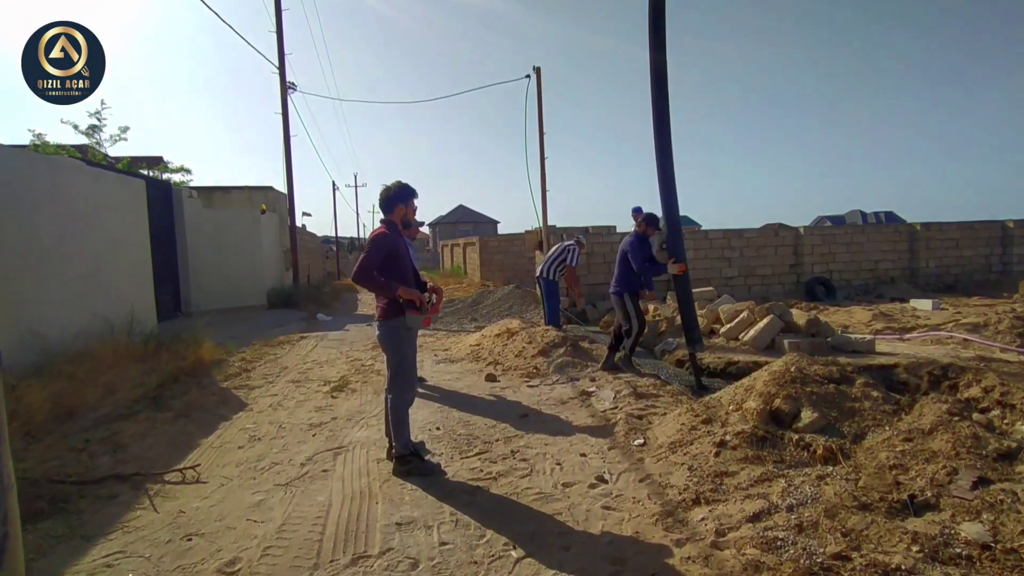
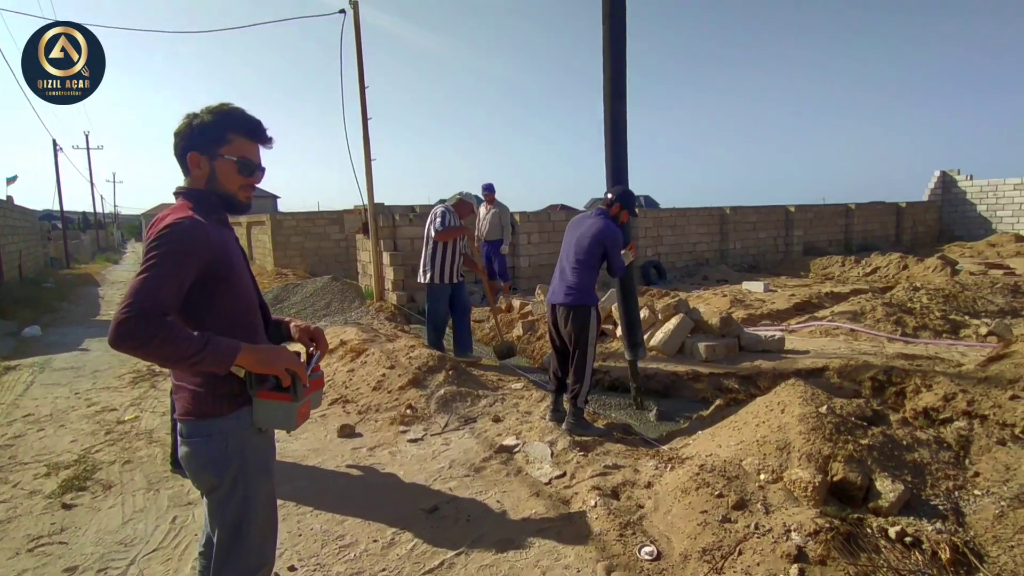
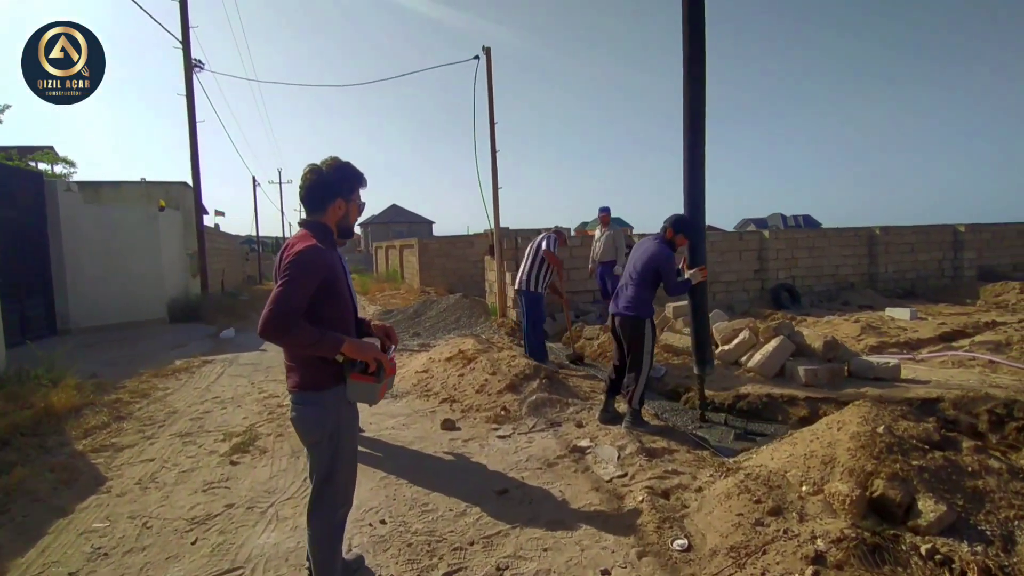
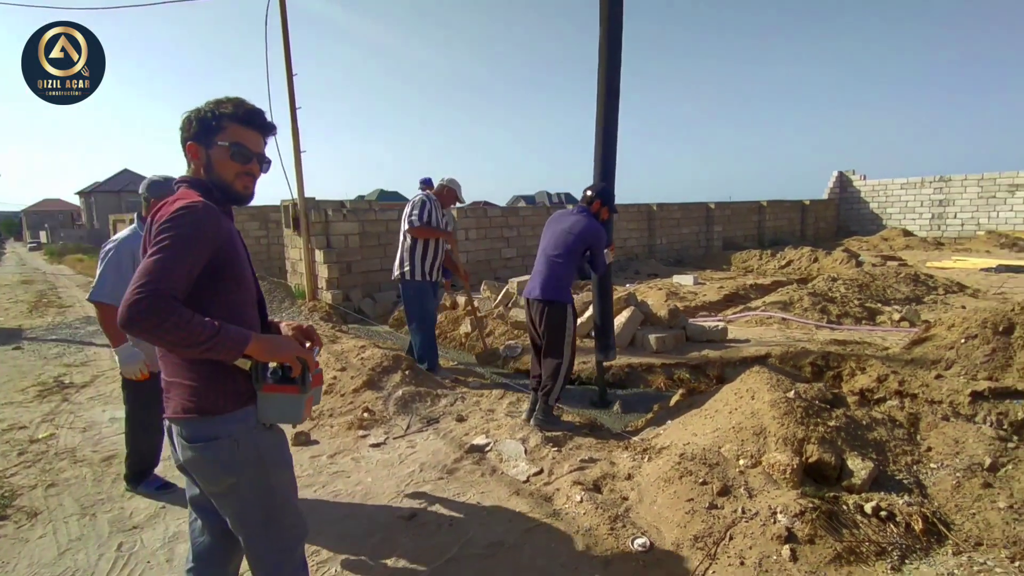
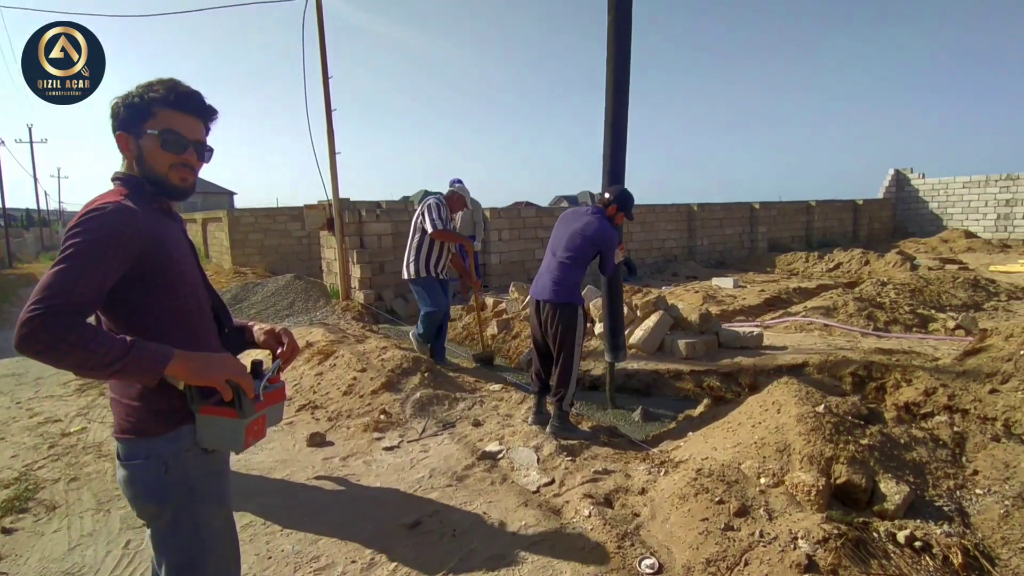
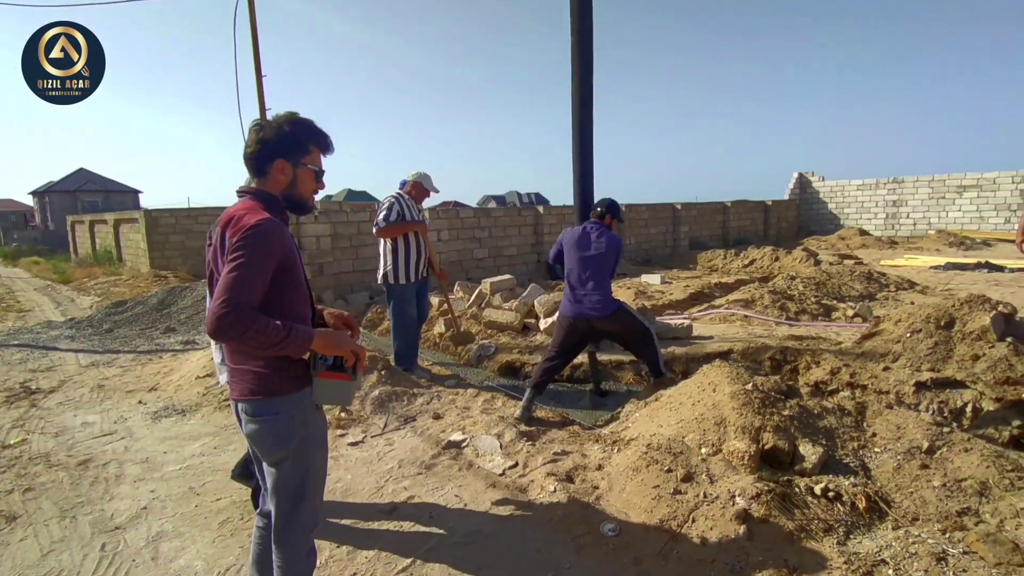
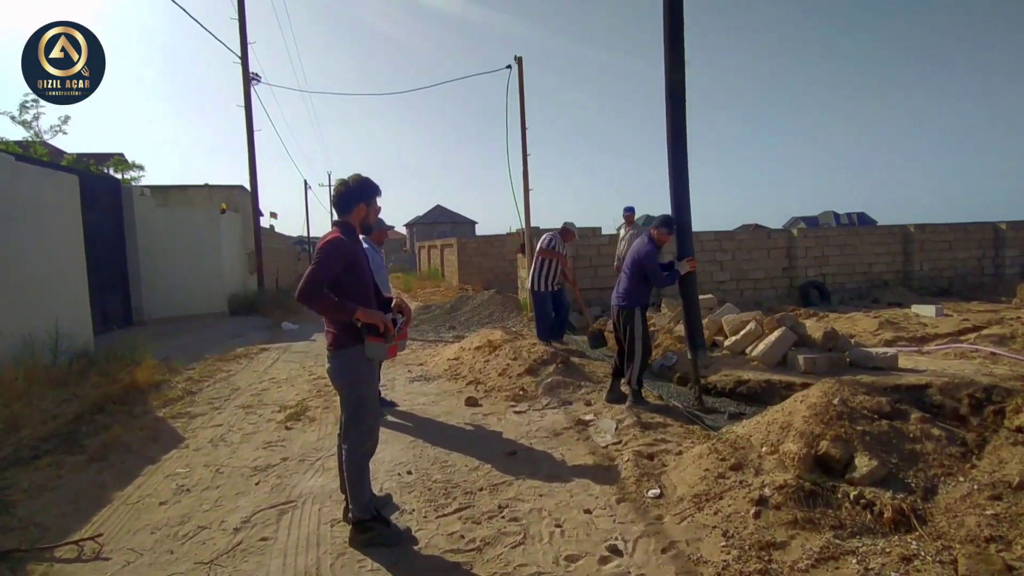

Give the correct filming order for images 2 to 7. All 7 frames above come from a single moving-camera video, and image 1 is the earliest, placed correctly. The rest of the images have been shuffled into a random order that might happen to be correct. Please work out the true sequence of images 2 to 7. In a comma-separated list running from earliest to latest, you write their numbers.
7, 3, 2, 5, 4, 6
